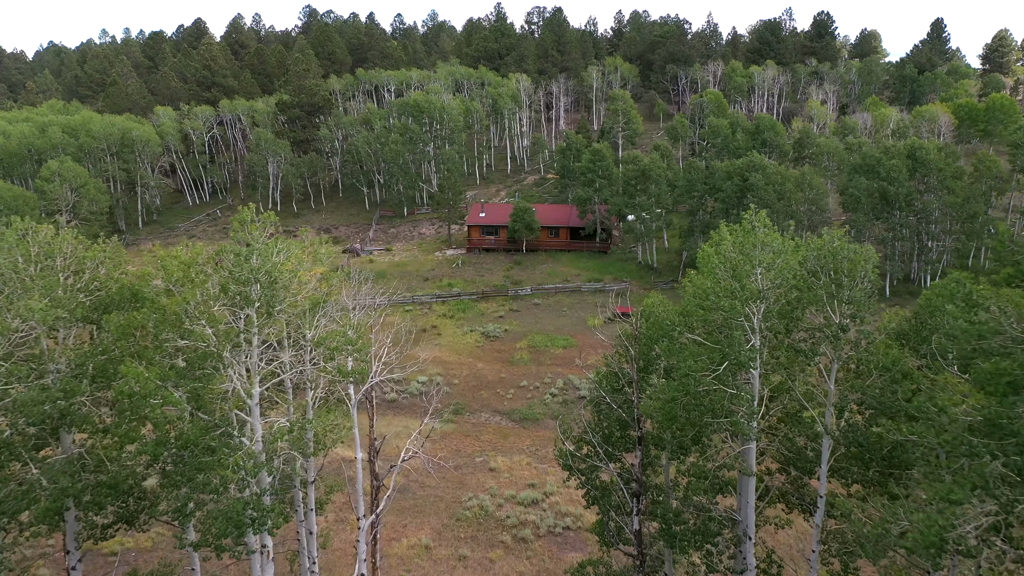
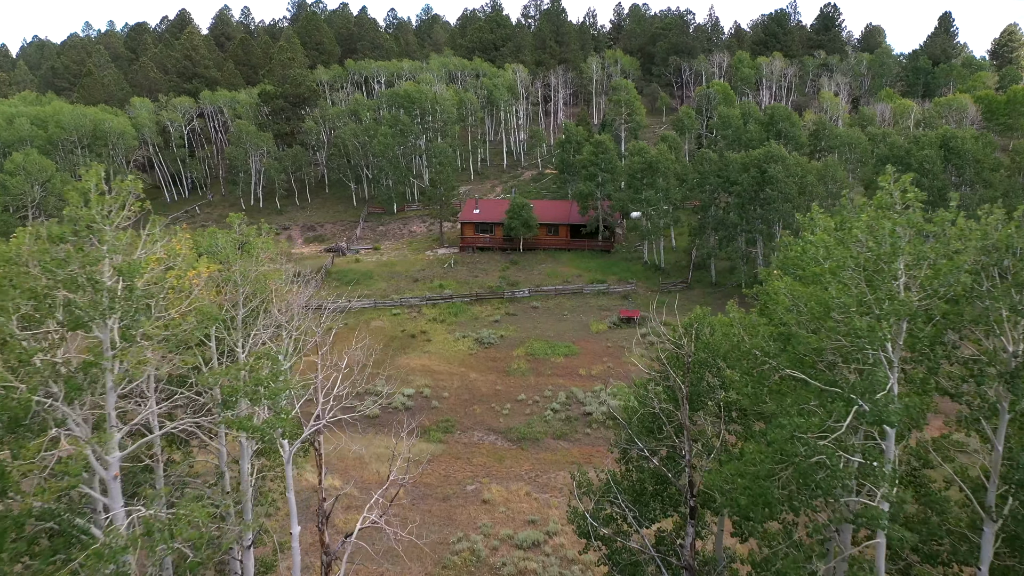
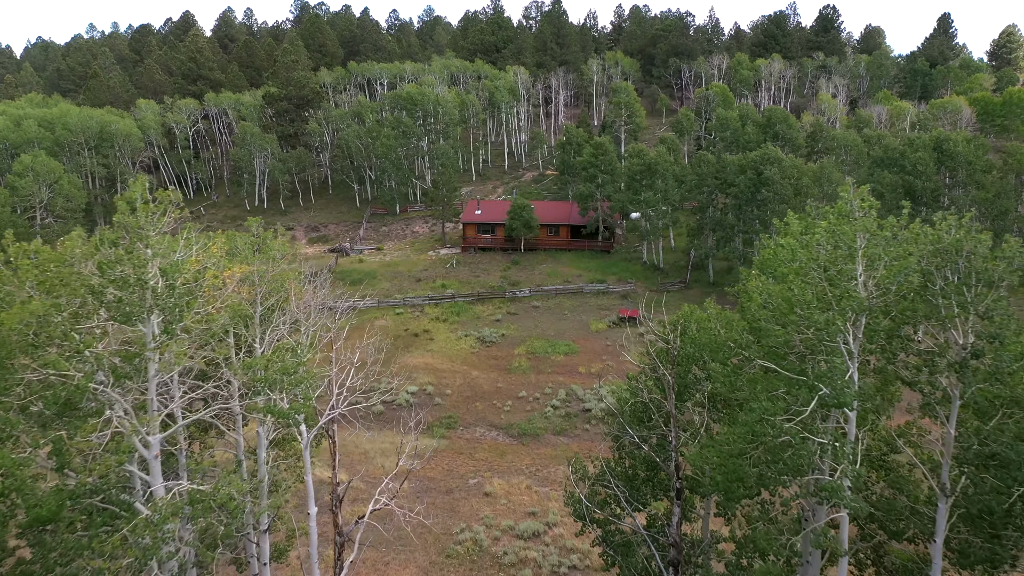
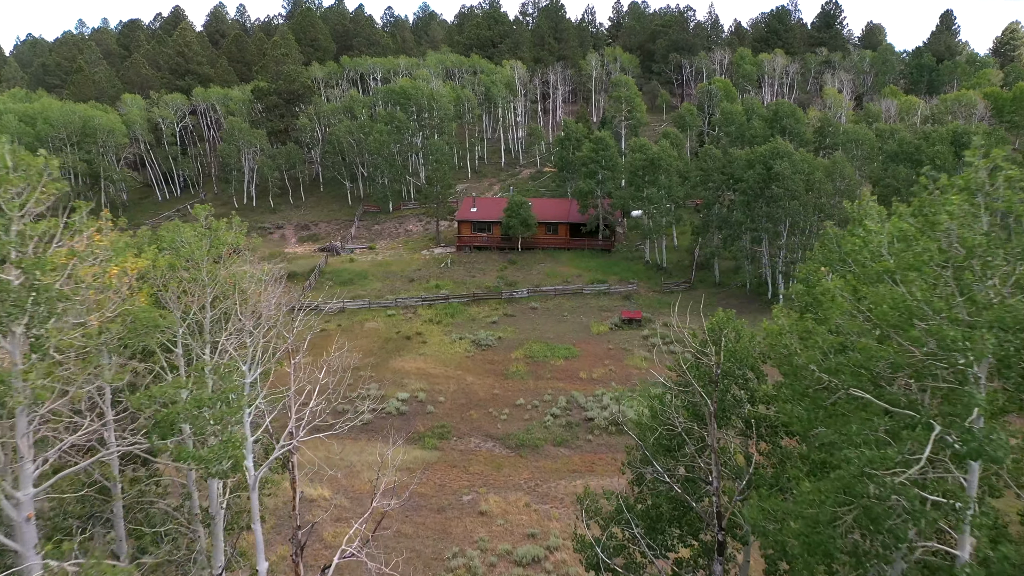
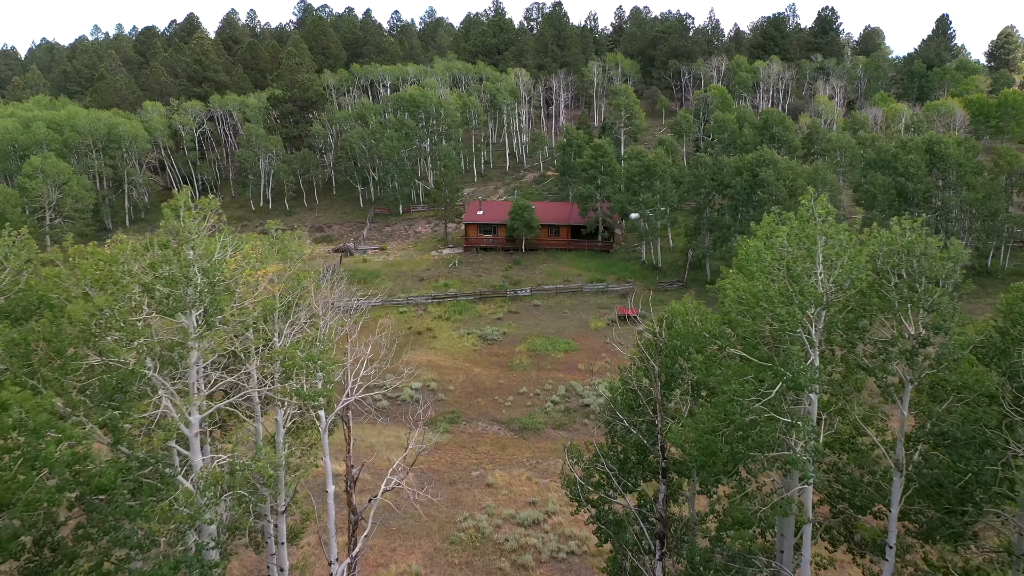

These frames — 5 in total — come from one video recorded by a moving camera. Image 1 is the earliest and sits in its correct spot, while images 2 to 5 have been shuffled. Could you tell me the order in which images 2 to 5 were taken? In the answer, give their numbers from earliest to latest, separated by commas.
5, 3, 2, 4
